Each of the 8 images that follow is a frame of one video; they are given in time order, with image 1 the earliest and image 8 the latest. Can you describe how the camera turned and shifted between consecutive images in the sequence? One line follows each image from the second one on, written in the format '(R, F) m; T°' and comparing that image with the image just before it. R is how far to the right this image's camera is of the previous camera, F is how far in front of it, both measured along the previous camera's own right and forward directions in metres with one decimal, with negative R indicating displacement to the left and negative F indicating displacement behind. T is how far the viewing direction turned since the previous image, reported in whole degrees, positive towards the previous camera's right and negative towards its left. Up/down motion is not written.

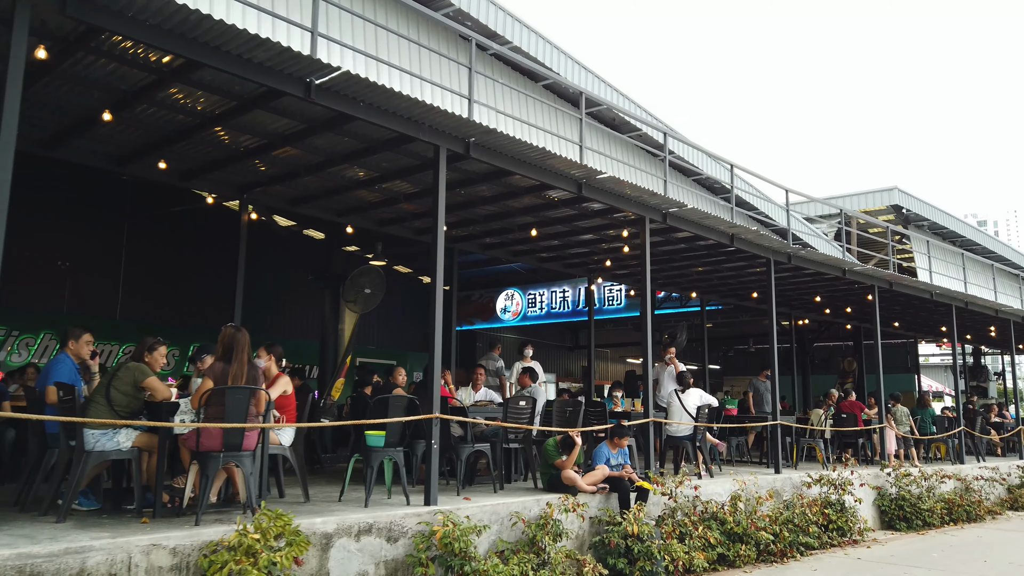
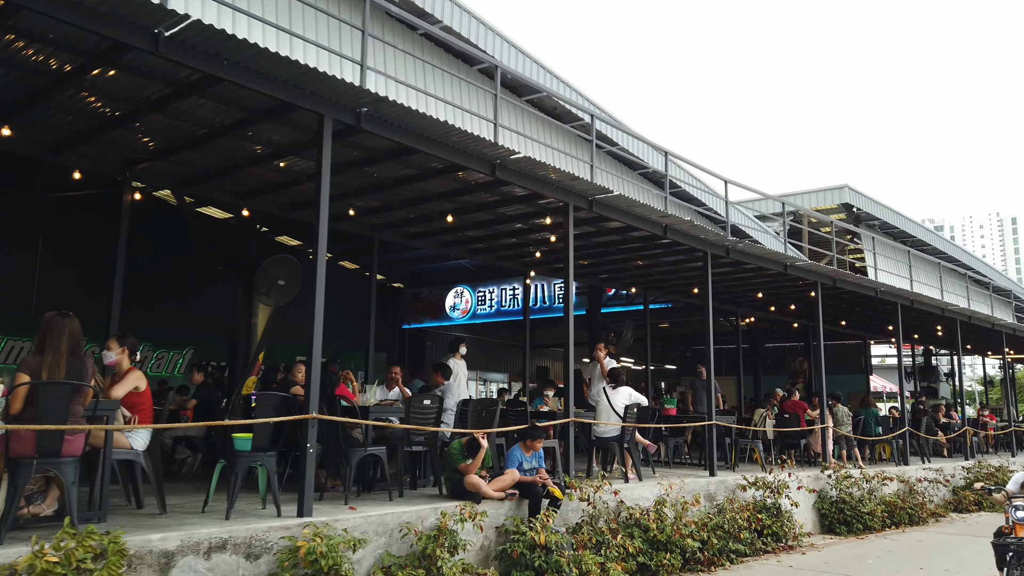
(+0.6, +0.6) m; +2°
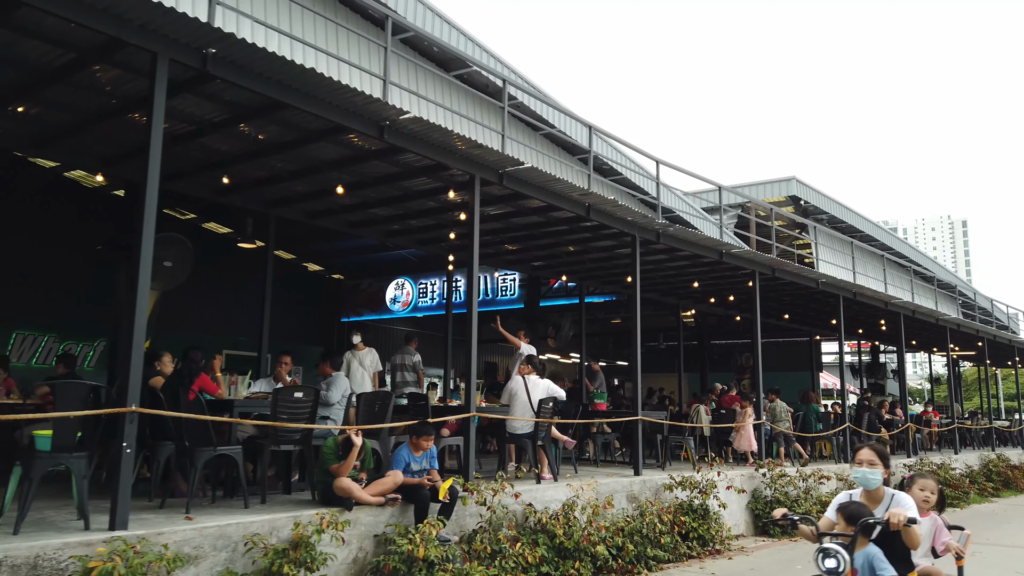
(+0.7, +0.8) m; +3°
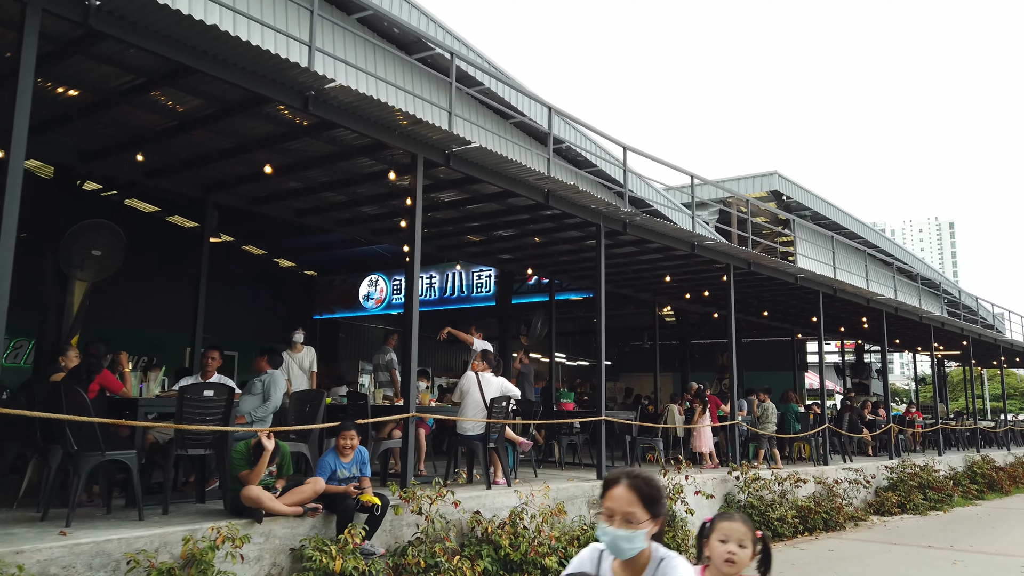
(+0.4, +0.6) m; +1°
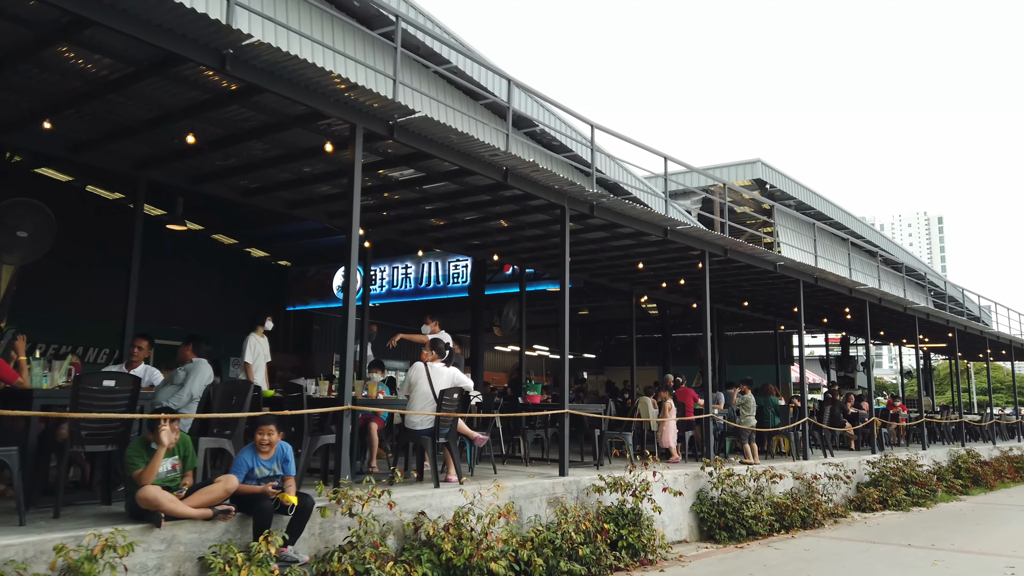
(+0.4, +0.5) m; +1°
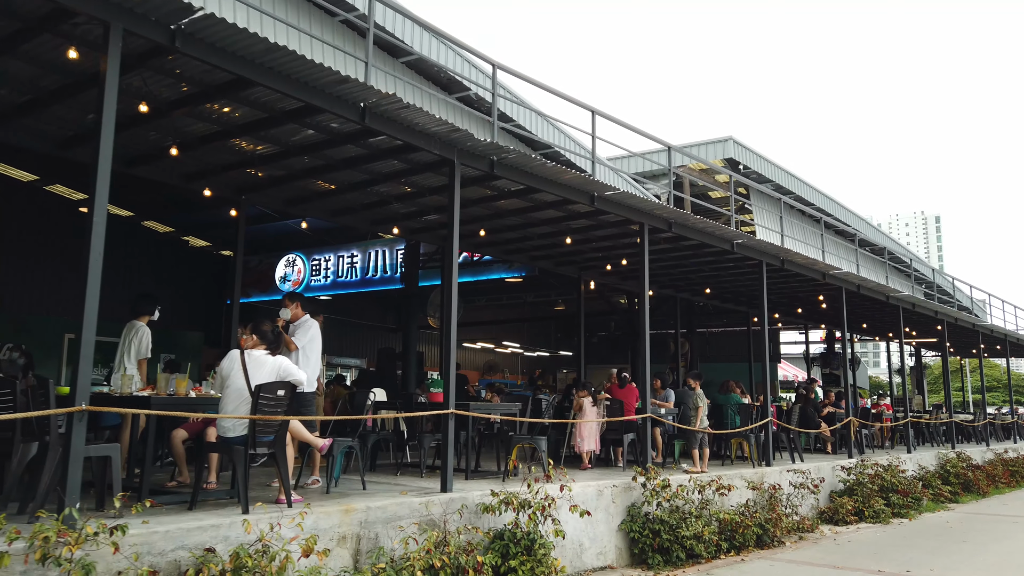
(+1.2, +1.7) m; 0°
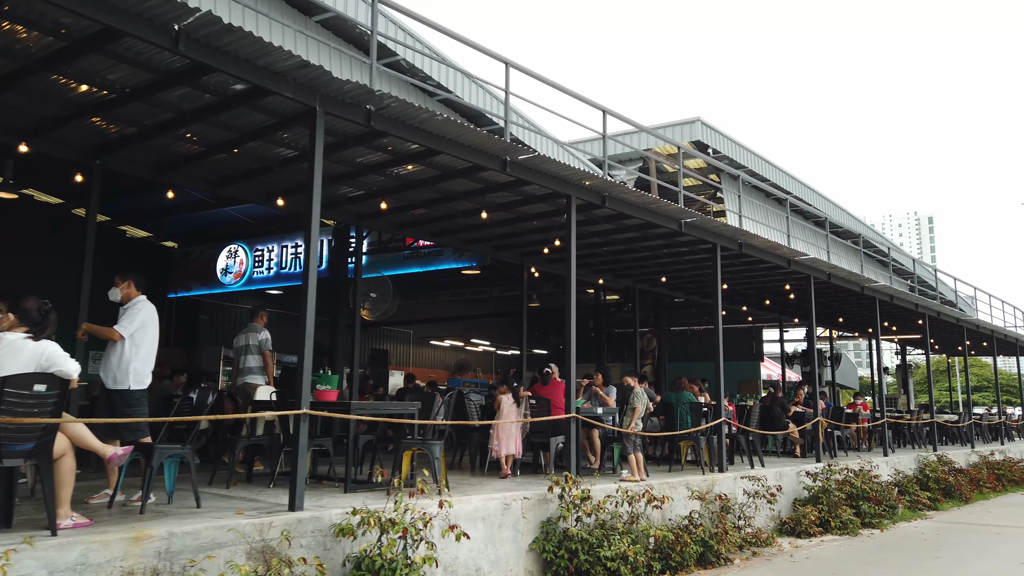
(+1.0, +1.2) m; 0°
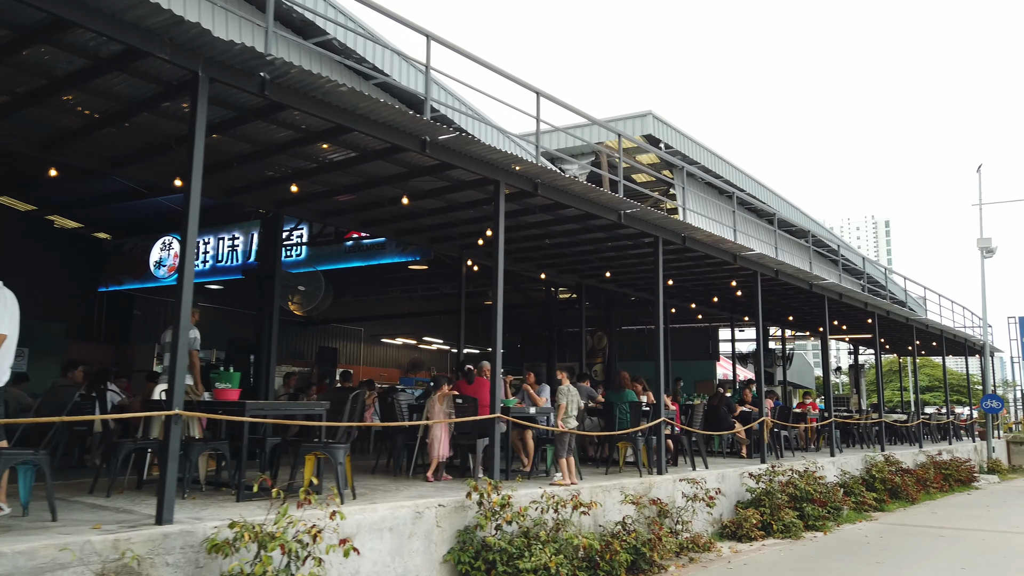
(+0.5, +0.5) m; +3°
